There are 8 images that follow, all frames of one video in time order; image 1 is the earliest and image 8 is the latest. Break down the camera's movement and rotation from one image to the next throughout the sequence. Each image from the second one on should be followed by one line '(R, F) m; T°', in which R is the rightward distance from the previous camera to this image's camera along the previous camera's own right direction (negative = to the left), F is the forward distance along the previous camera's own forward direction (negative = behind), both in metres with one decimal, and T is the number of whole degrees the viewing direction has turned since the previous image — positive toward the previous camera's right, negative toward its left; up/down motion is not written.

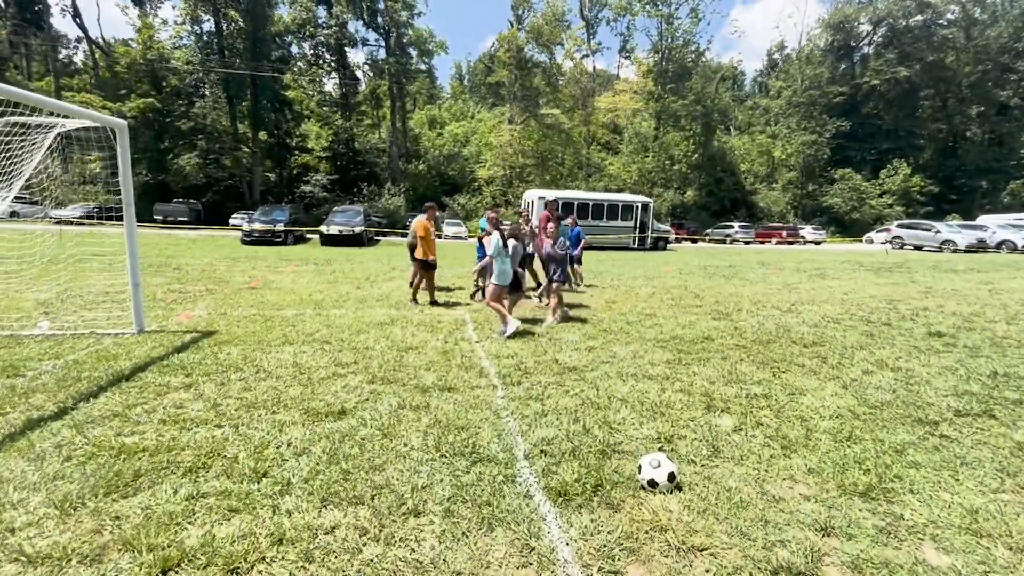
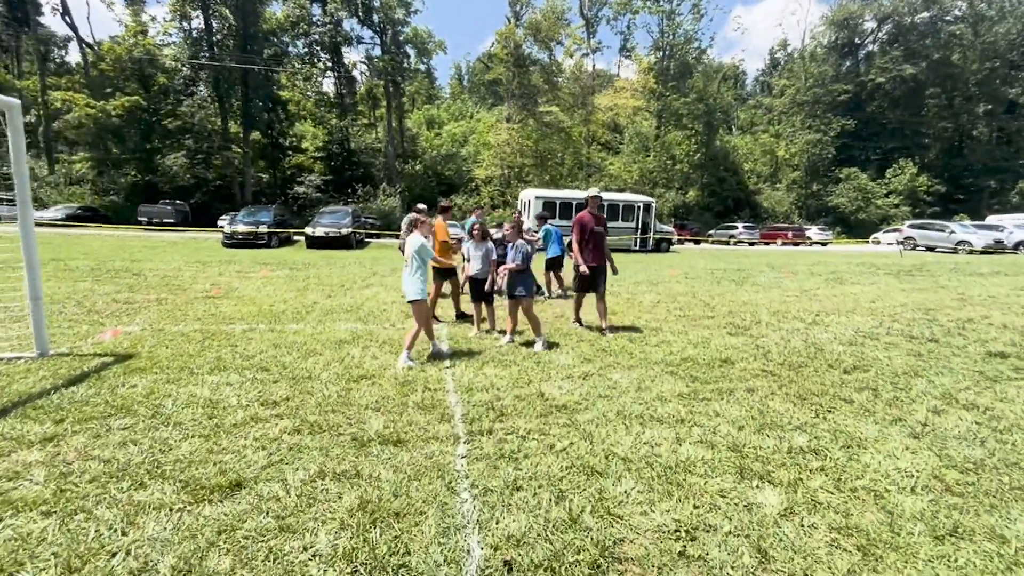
(+0.2, +1.1) m; 0°
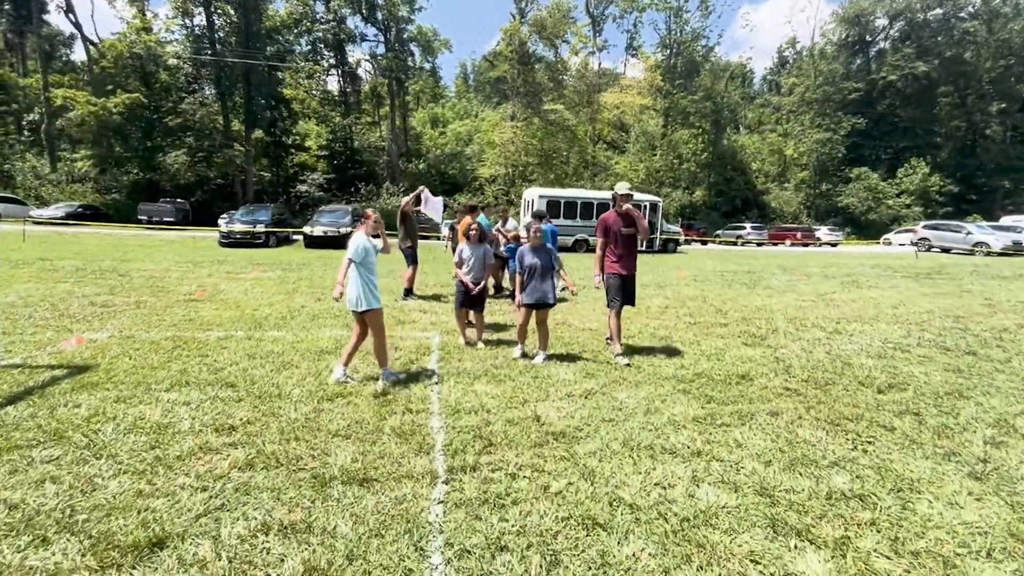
(+0.1, +0.5) m; -1°
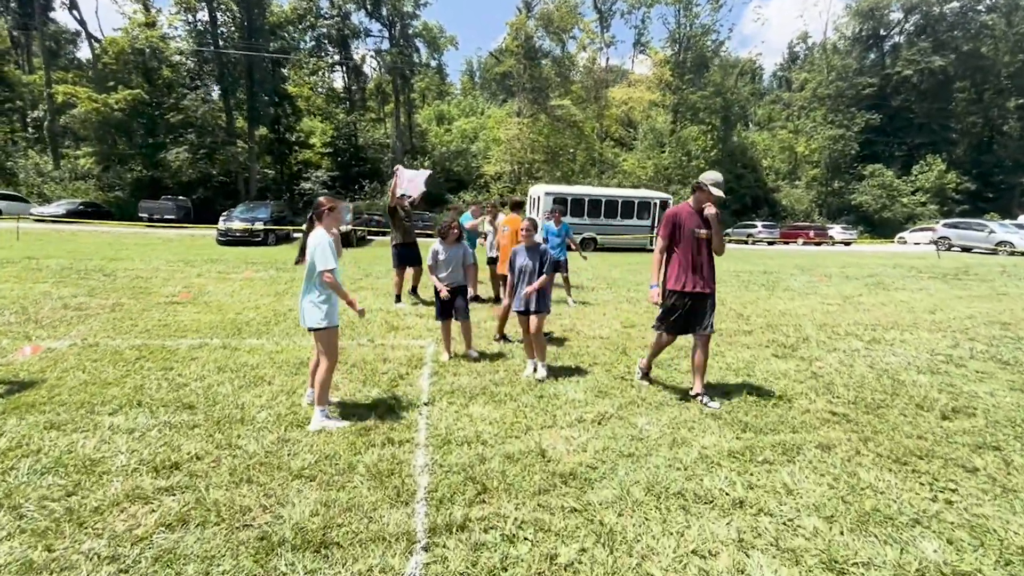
(0.0, +0.6) m; -1°
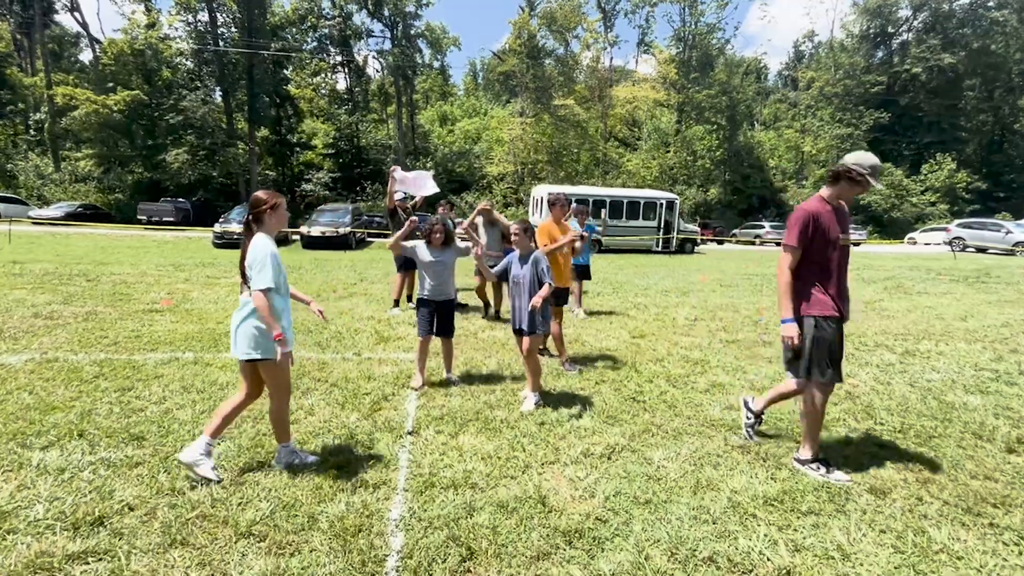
(+0.1, +0.5) m; 0°
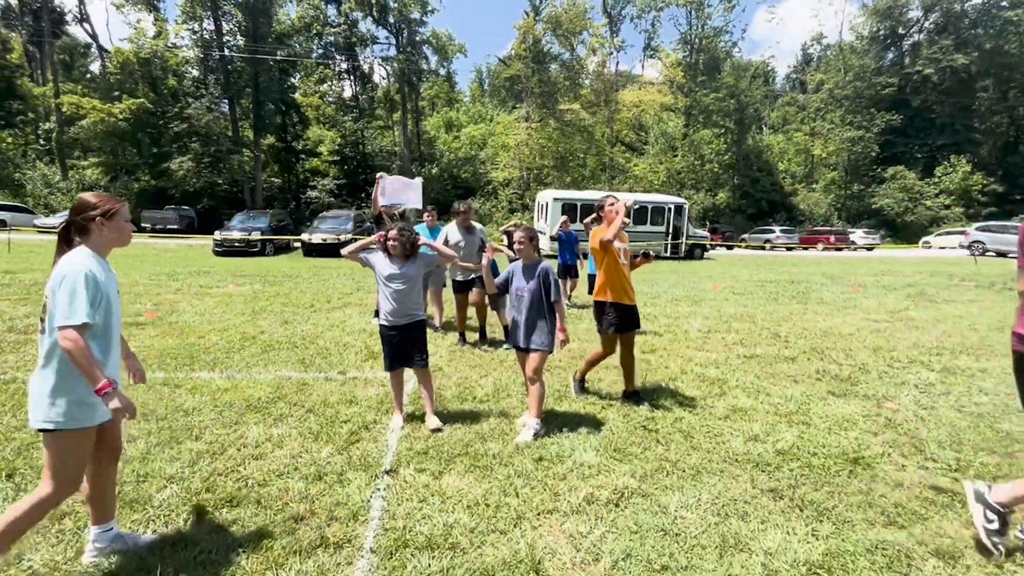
(+0.1, +0.5) m; -1°
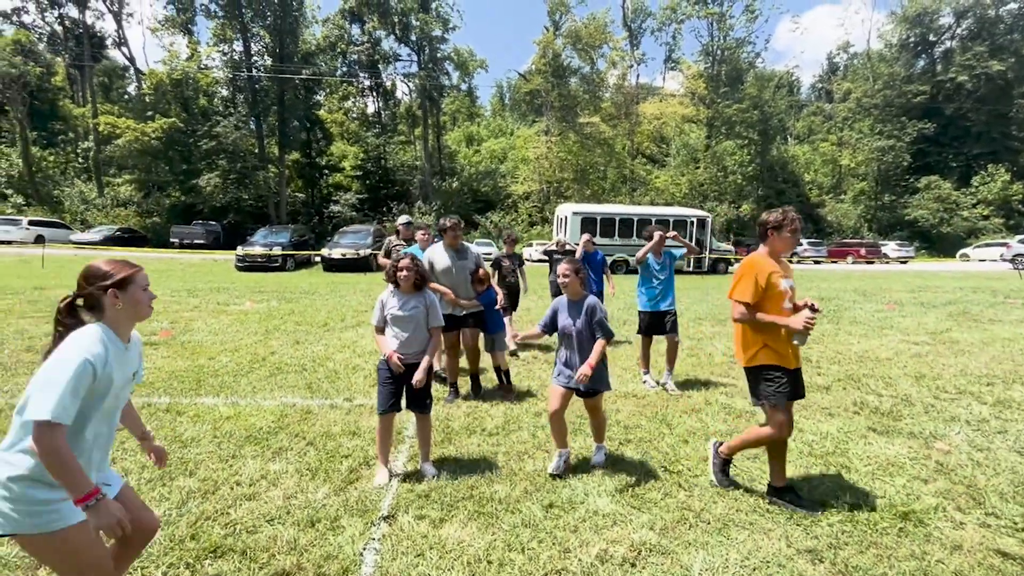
(+0.1, +0.2) m; -2°
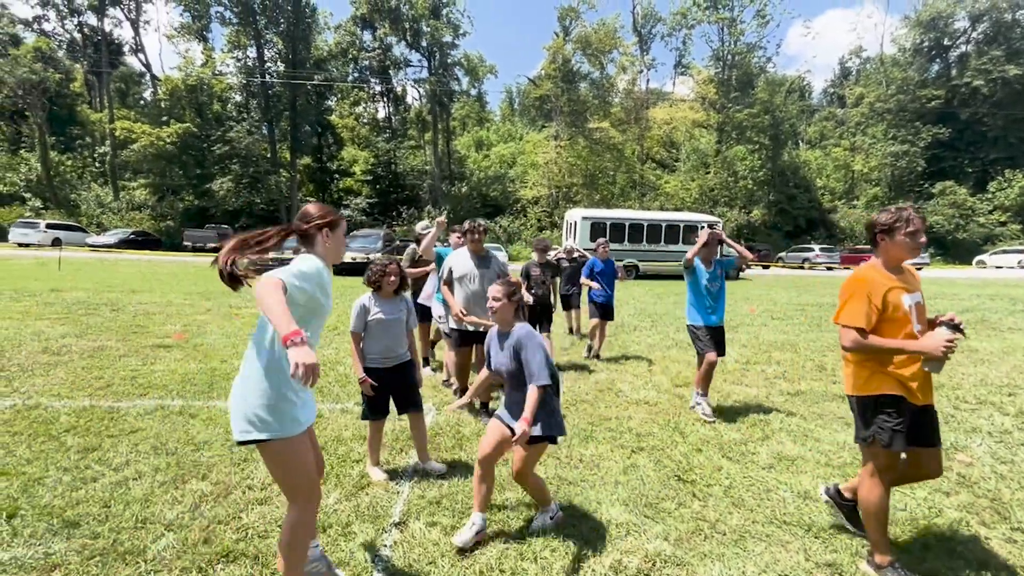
(0.0, 0.0) m; -1°
